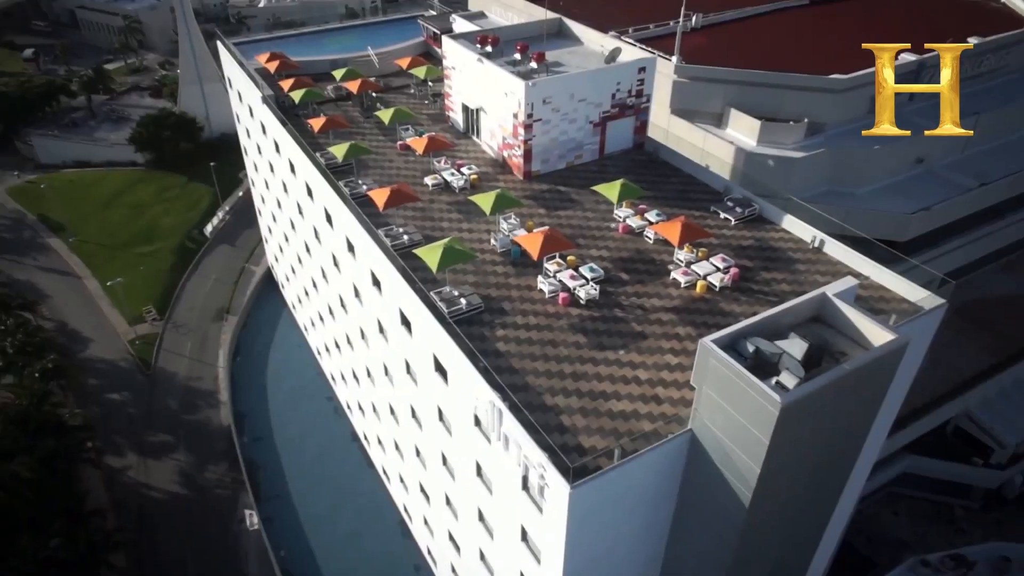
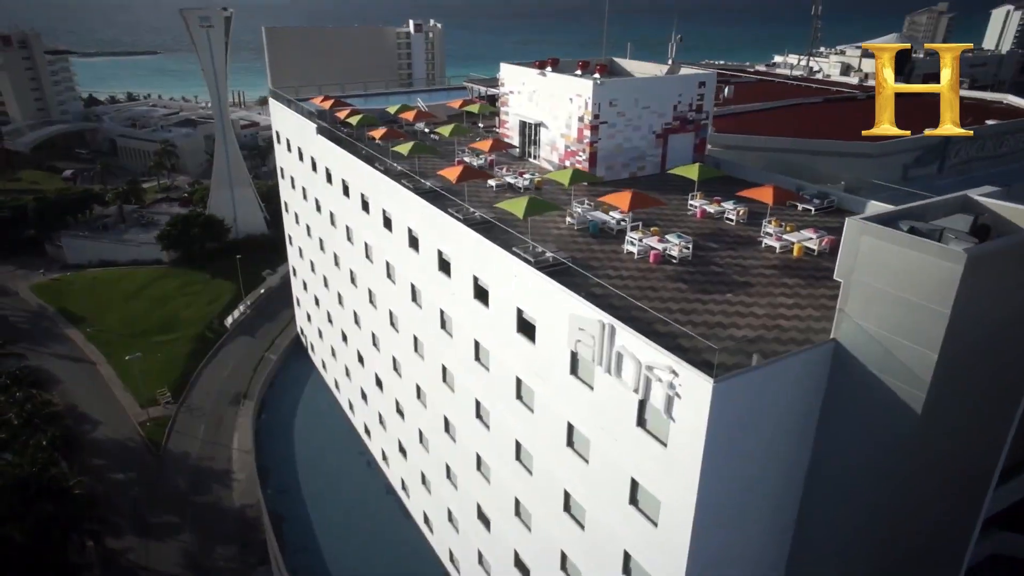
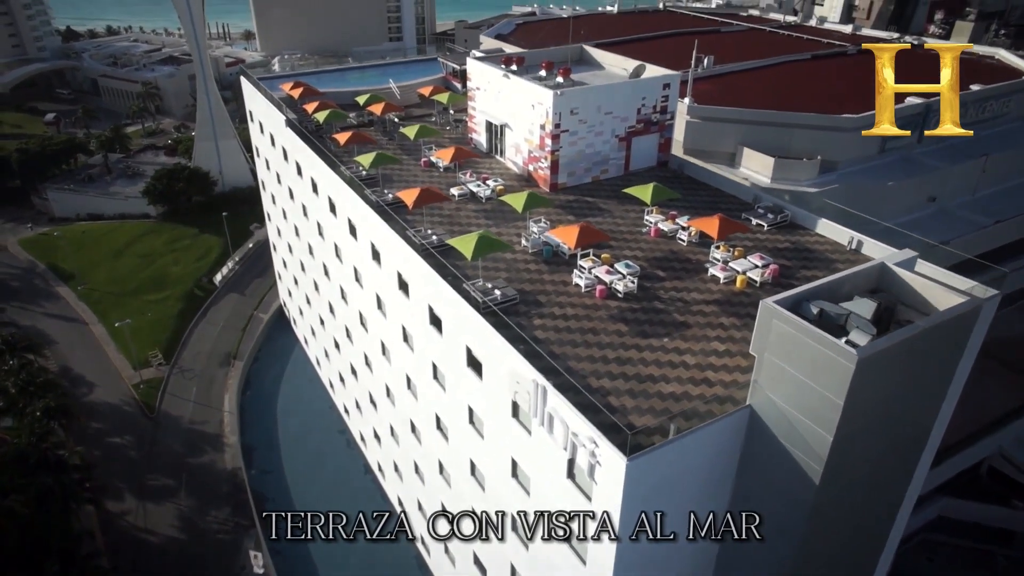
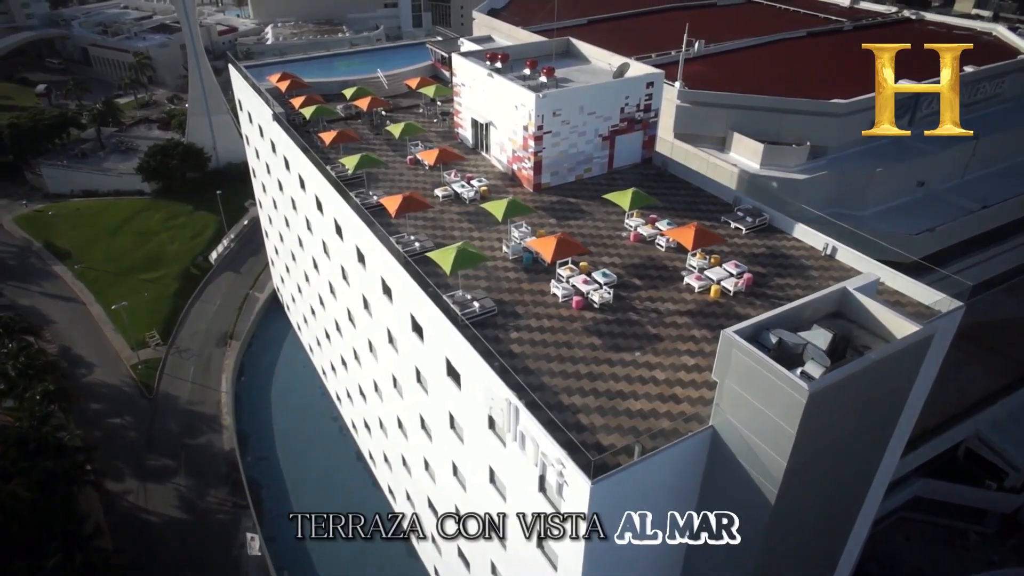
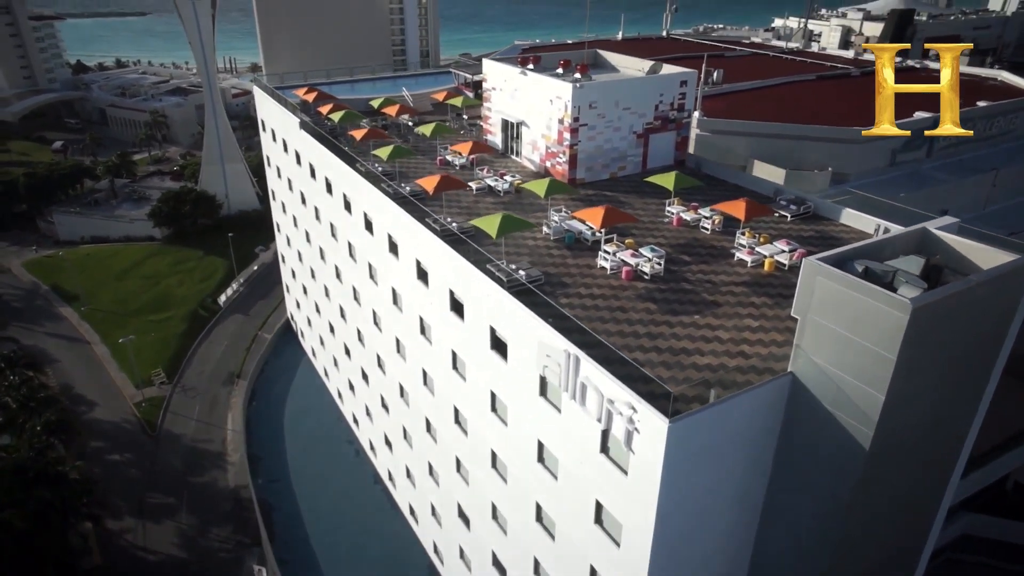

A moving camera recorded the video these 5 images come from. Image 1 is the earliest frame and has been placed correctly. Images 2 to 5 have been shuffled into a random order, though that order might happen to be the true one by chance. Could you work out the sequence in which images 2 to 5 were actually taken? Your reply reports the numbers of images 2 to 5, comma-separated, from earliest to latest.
4, 3, 5, 2
